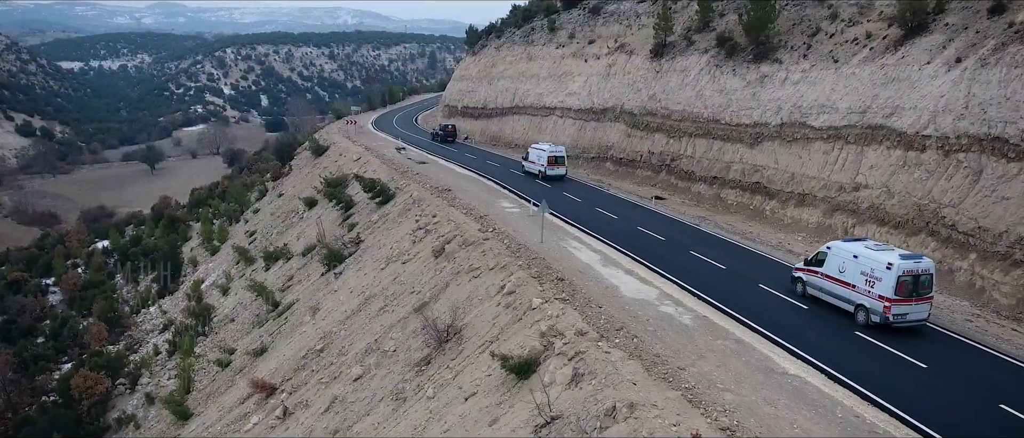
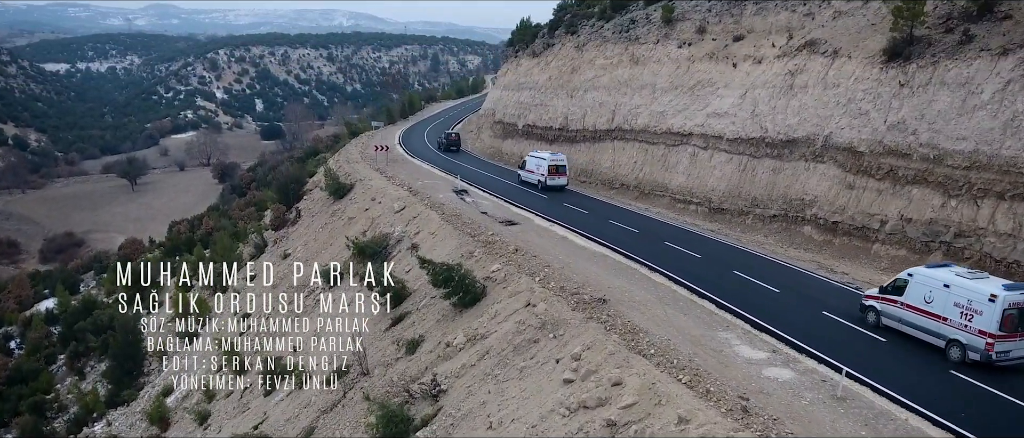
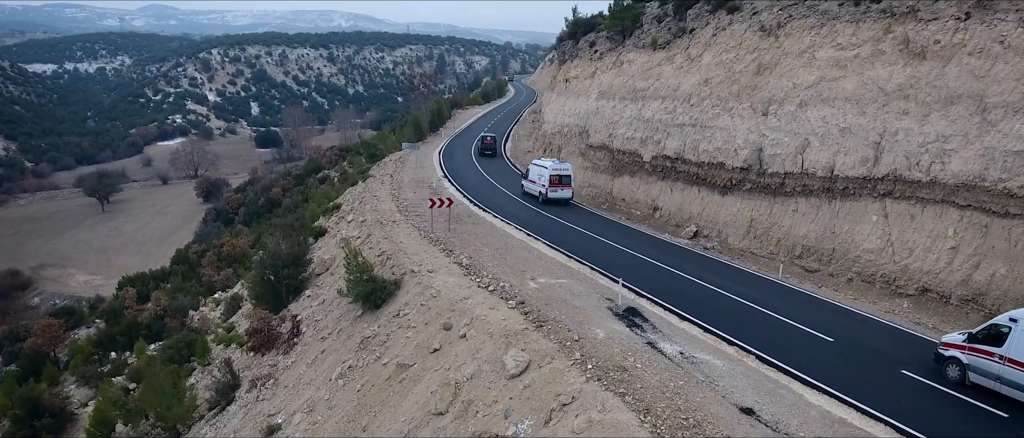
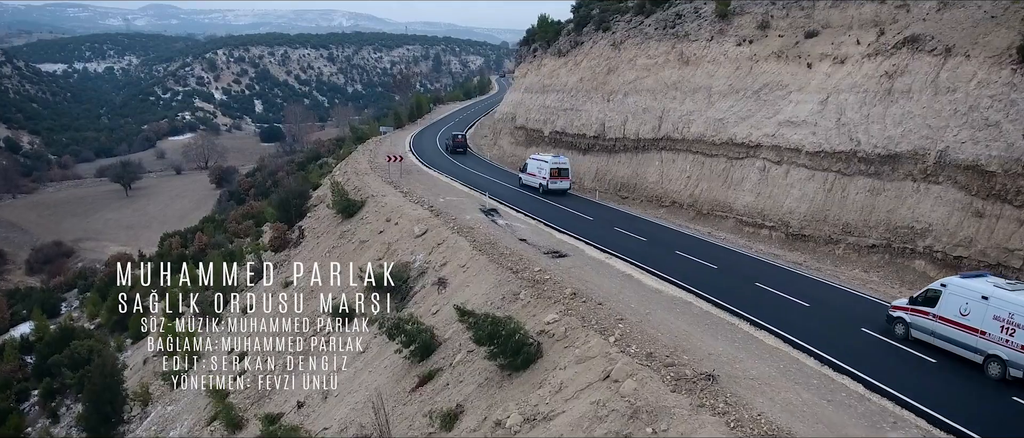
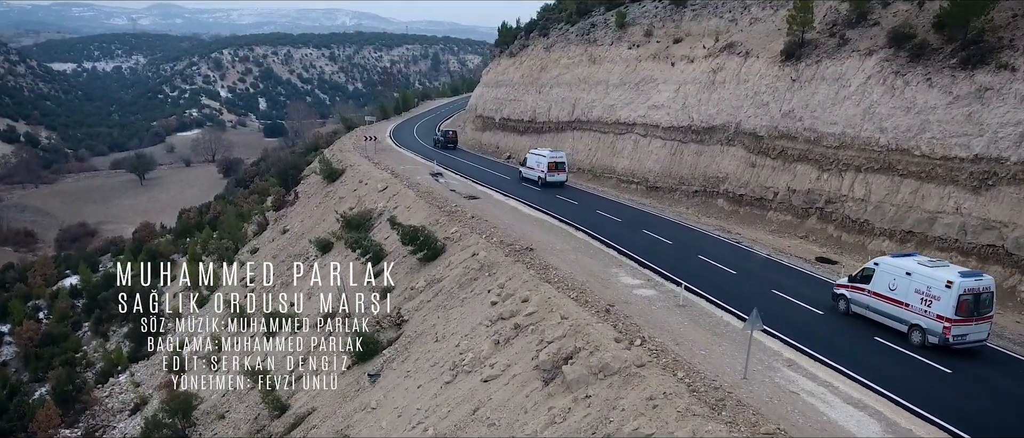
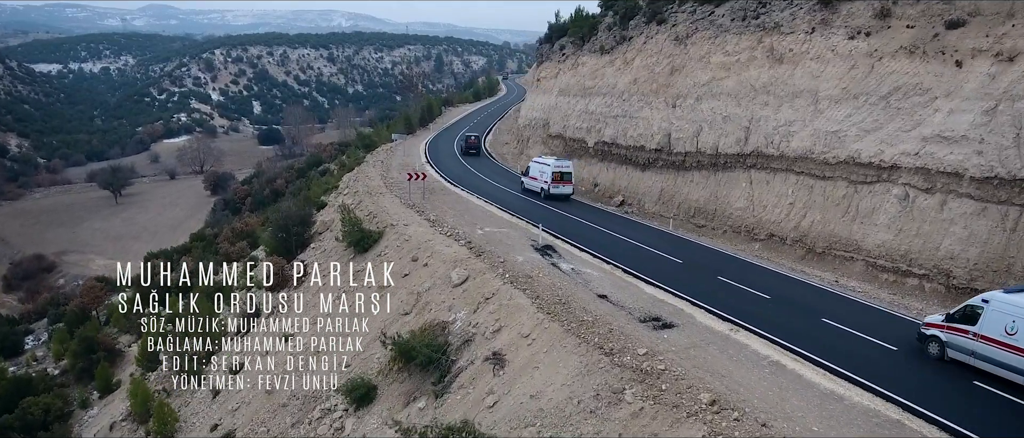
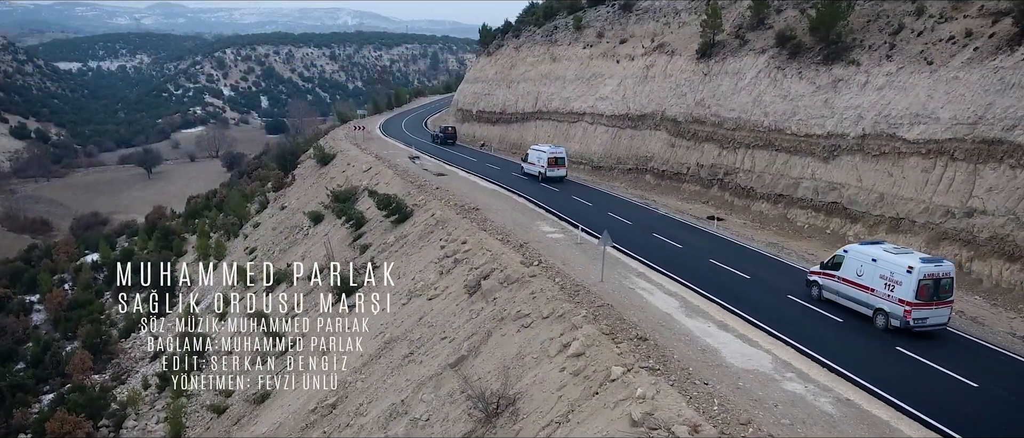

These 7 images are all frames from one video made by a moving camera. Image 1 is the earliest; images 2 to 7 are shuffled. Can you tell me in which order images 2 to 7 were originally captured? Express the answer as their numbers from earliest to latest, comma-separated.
7, 5, 2, 4, 6, 3
